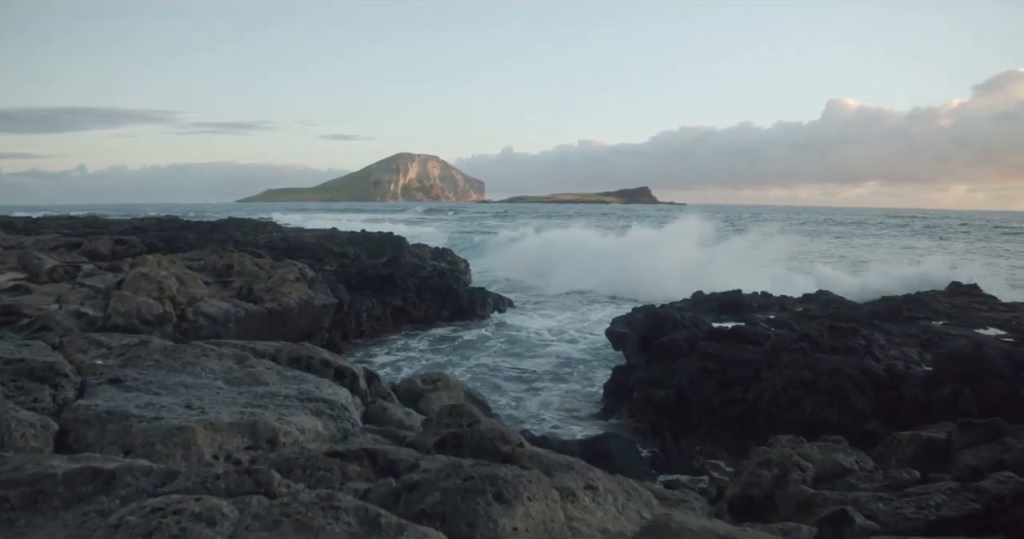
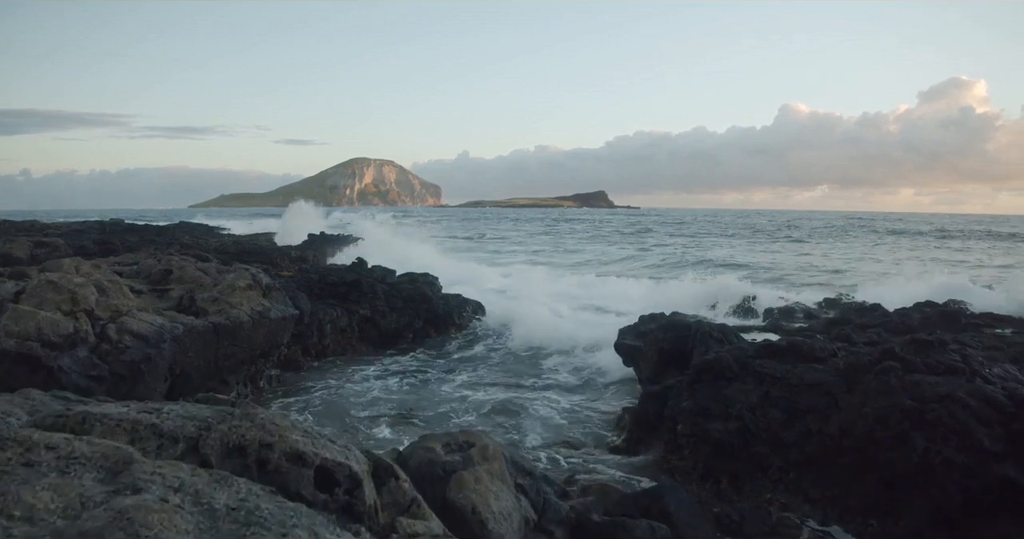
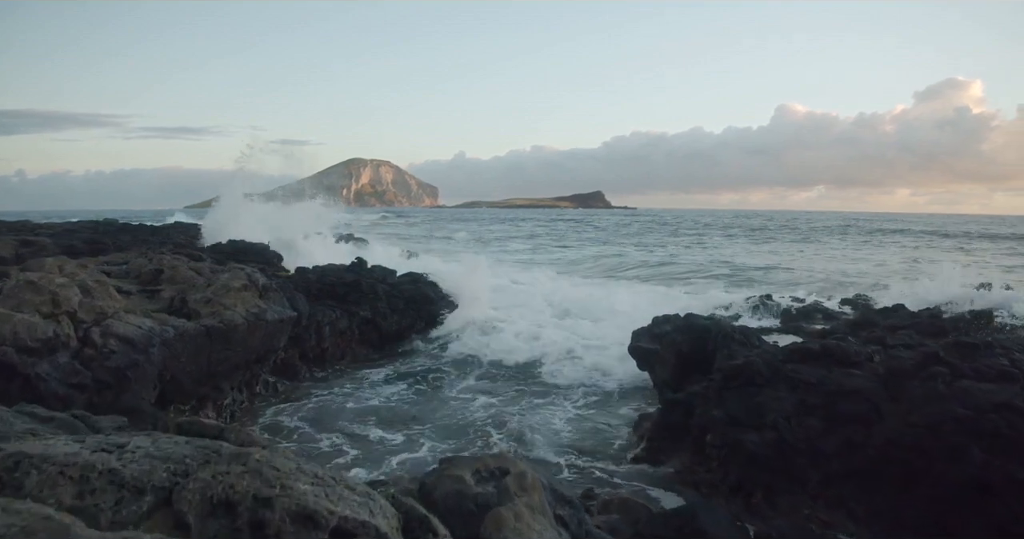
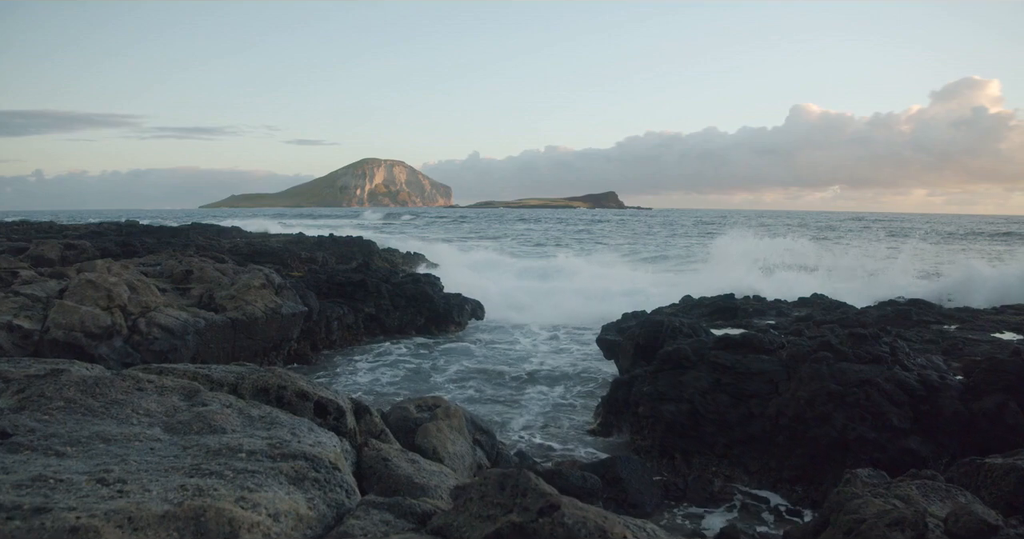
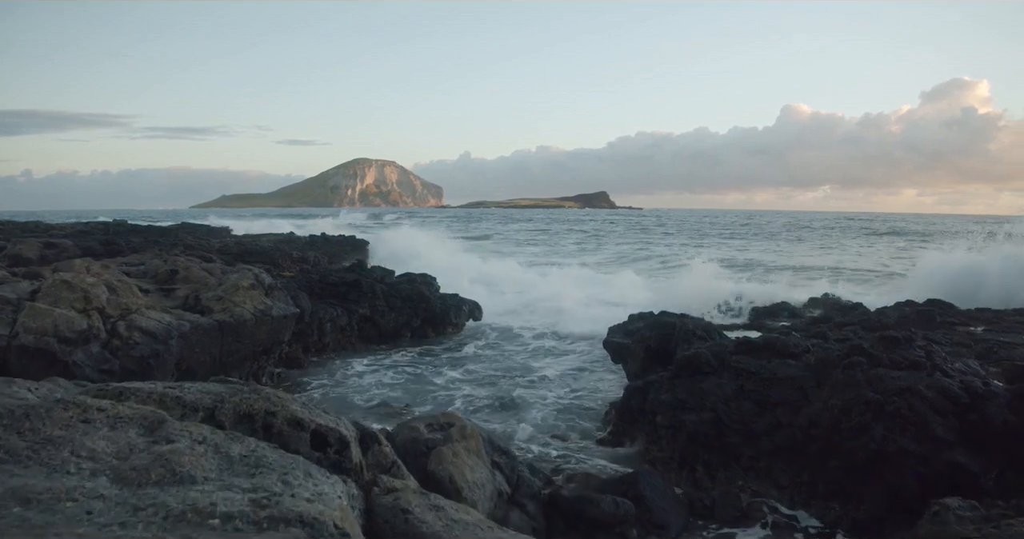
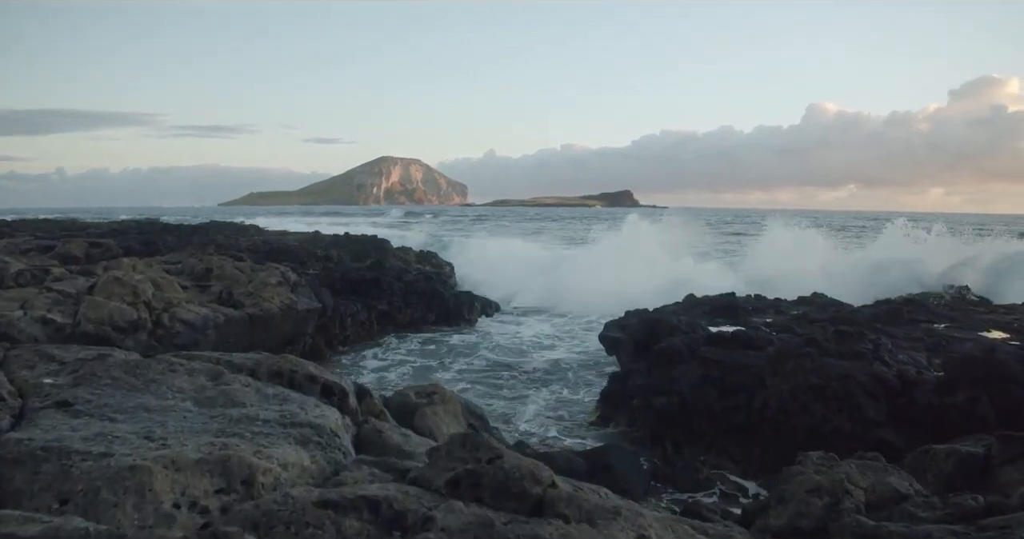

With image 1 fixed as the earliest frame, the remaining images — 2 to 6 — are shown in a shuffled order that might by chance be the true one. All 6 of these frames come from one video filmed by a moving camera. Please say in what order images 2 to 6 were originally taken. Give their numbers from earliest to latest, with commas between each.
6, 4, 5, 2, 3
